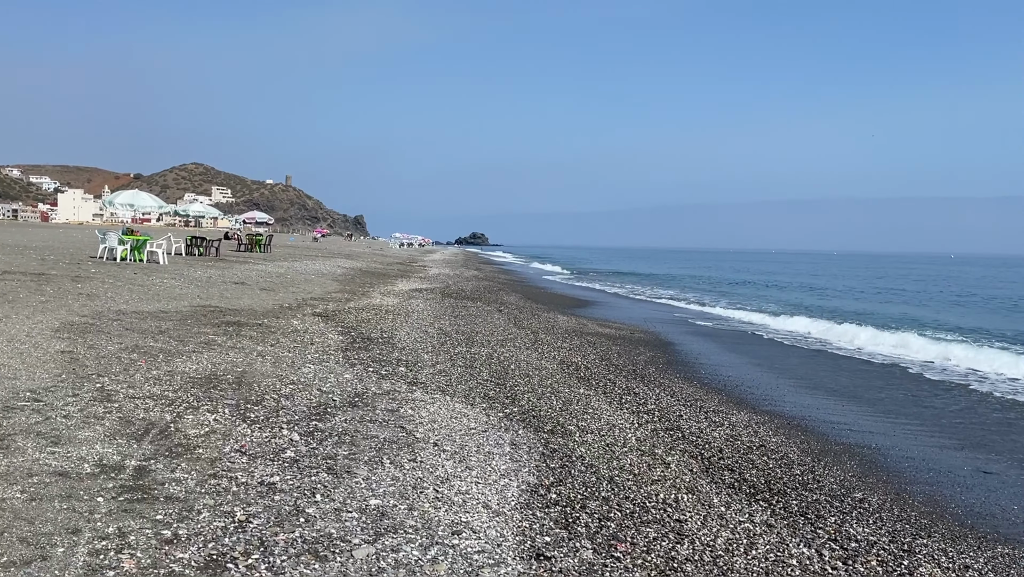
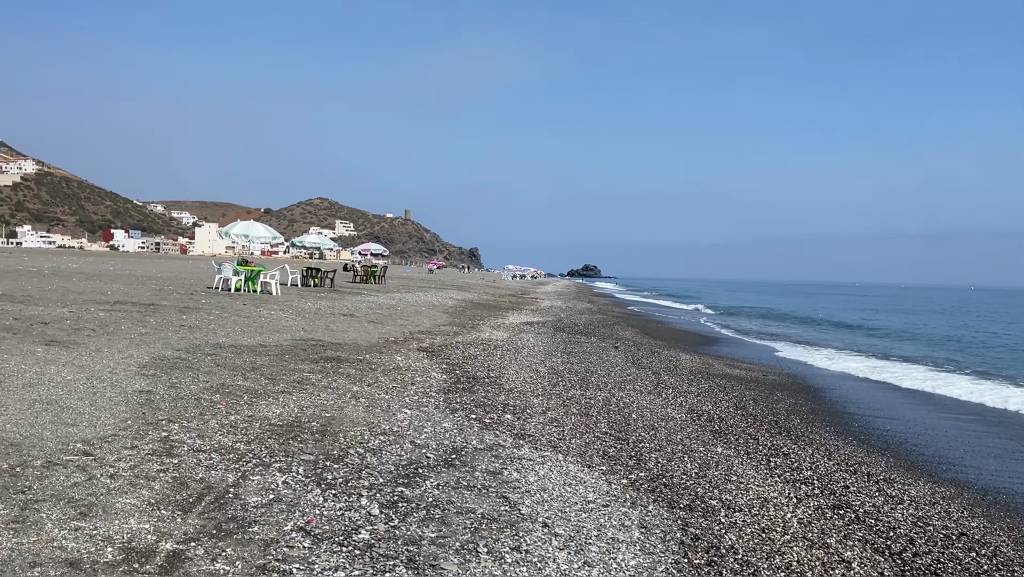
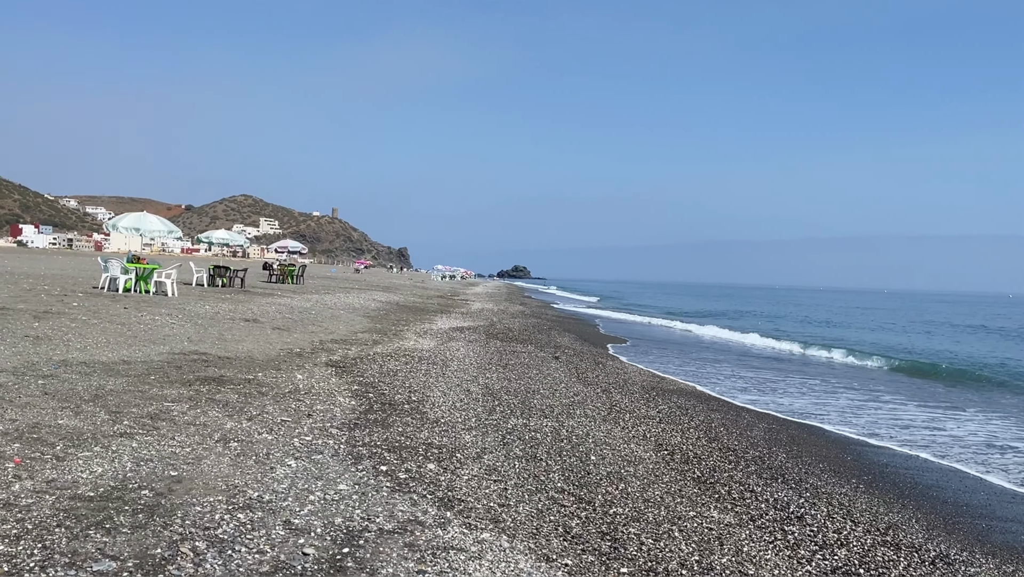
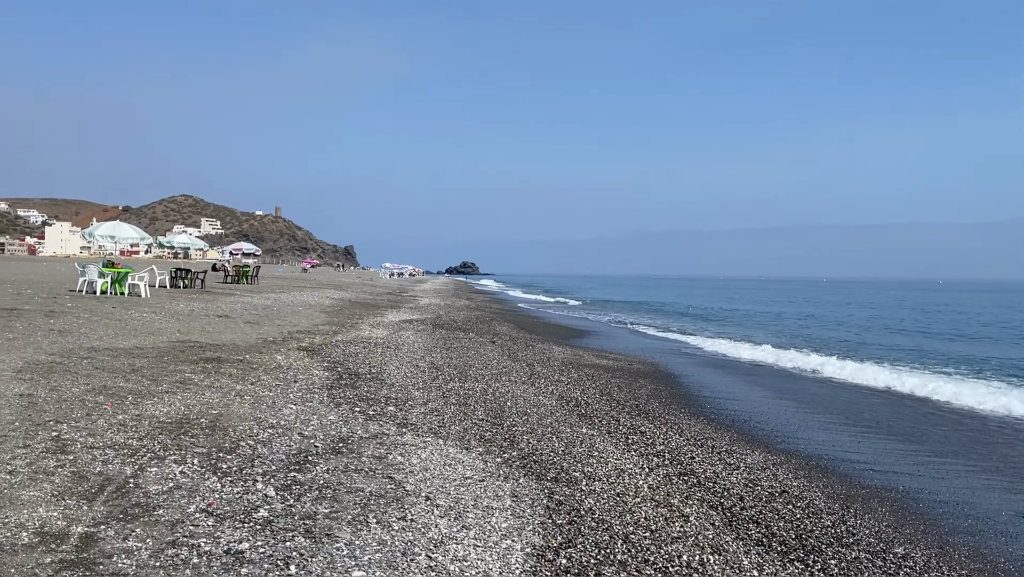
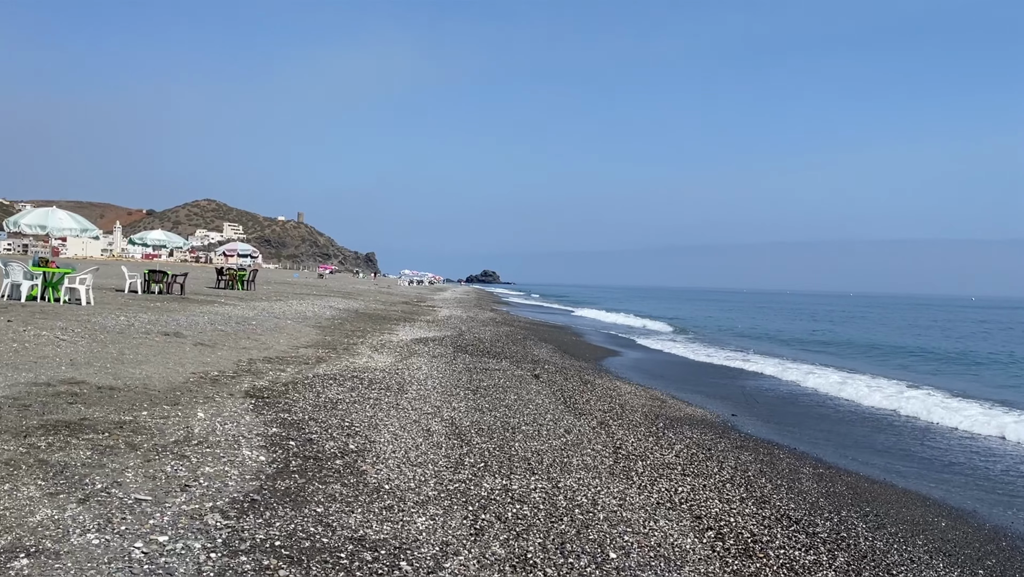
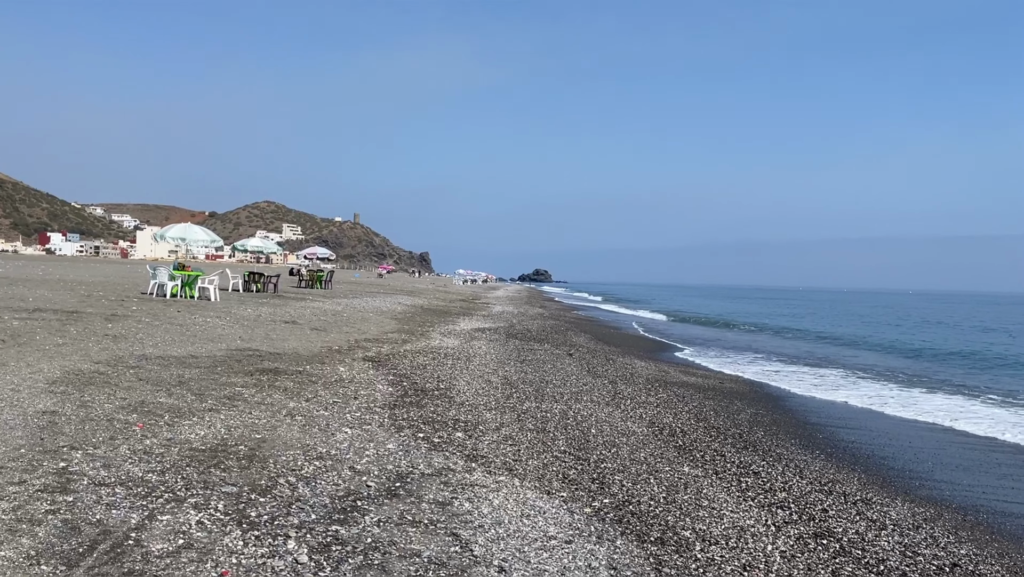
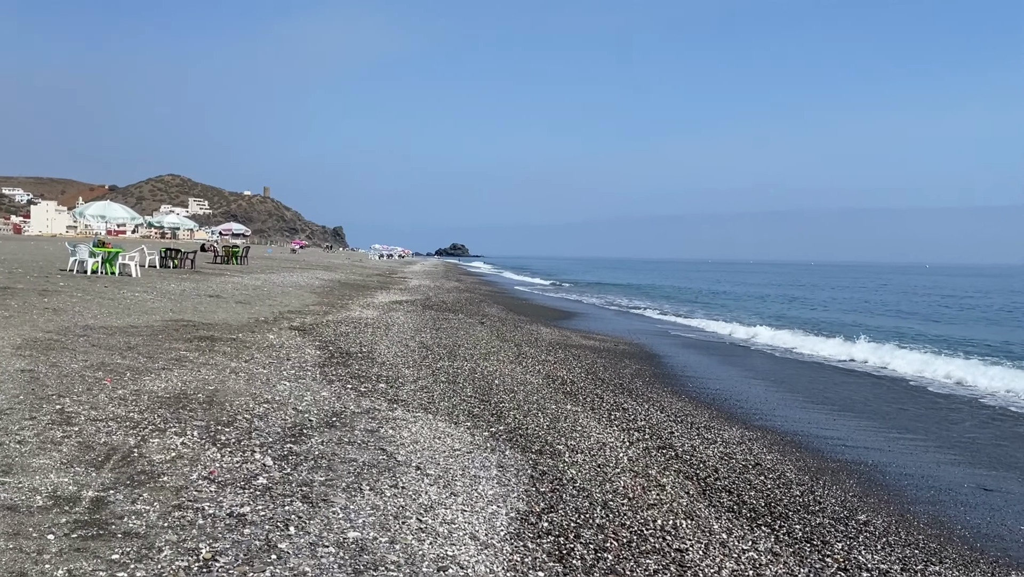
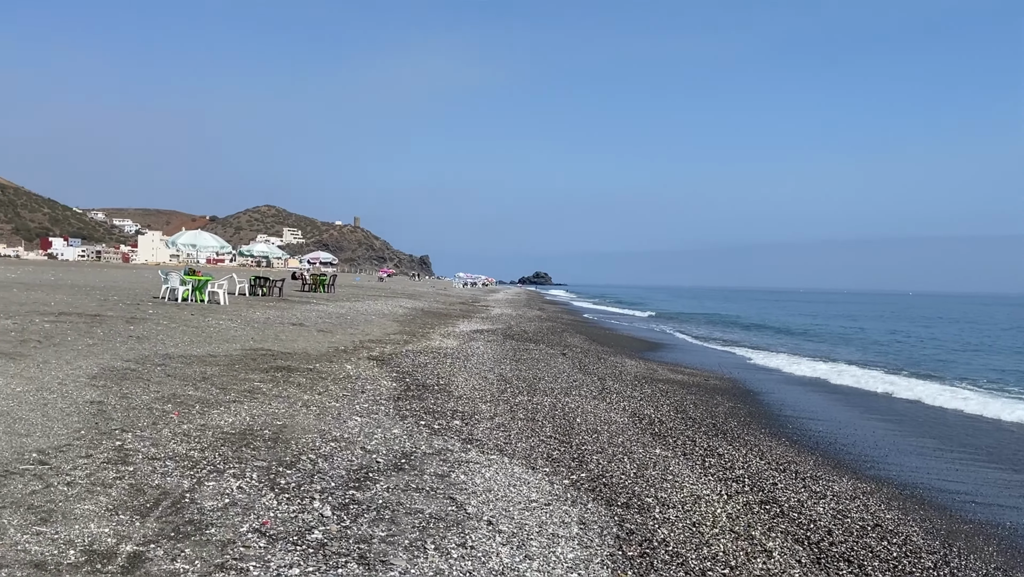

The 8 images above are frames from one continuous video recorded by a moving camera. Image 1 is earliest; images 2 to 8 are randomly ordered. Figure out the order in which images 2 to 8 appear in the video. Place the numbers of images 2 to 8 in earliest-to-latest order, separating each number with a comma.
7, 4, 8, 2, 6, 3, 5
